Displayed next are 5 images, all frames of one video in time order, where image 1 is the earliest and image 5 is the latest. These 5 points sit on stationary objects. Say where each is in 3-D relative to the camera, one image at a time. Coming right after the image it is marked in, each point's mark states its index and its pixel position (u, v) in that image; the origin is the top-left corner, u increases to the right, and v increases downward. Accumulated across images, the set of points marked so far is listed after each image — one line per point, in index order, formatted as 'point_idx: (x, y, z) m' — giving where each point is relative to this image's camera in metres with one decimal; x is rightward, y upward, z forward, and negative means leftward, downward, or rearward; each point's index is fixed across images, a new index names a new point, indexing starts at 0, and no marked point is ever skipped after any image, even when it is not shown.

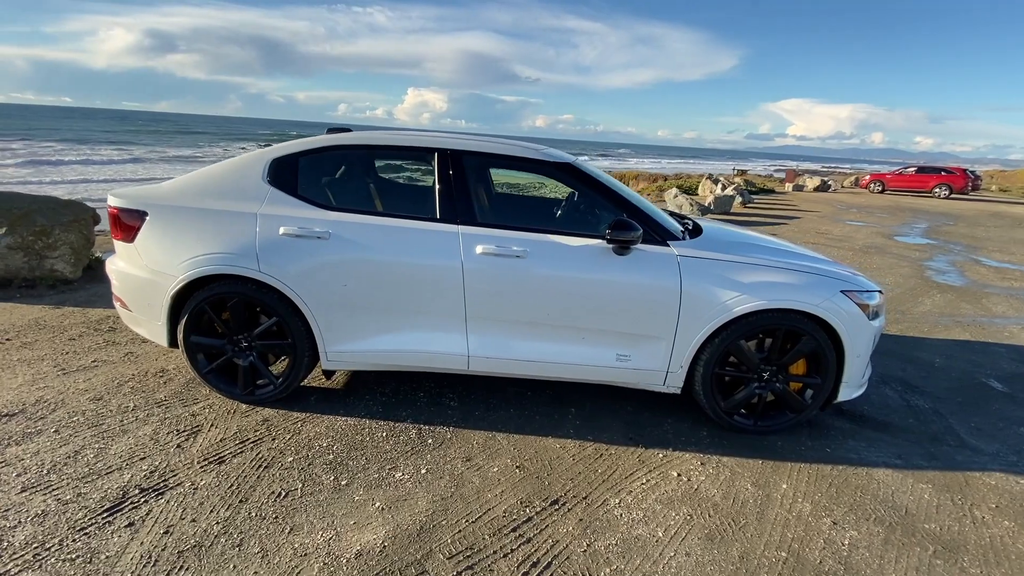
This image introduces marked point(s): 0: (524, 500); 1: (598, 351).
0: (+0.1, -1.1, +2.5) m
1: (+0.5, -0.4, +3.1) m
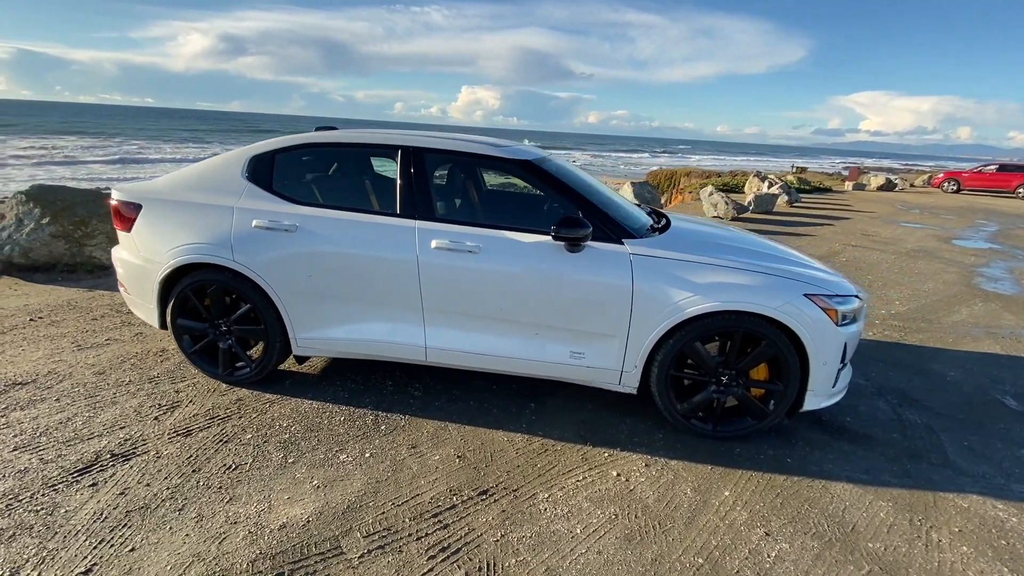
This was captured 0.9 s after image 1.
0: (-0.3, -1.1, +2.6) m
1: (+0.3, -0.4, +3.1) m
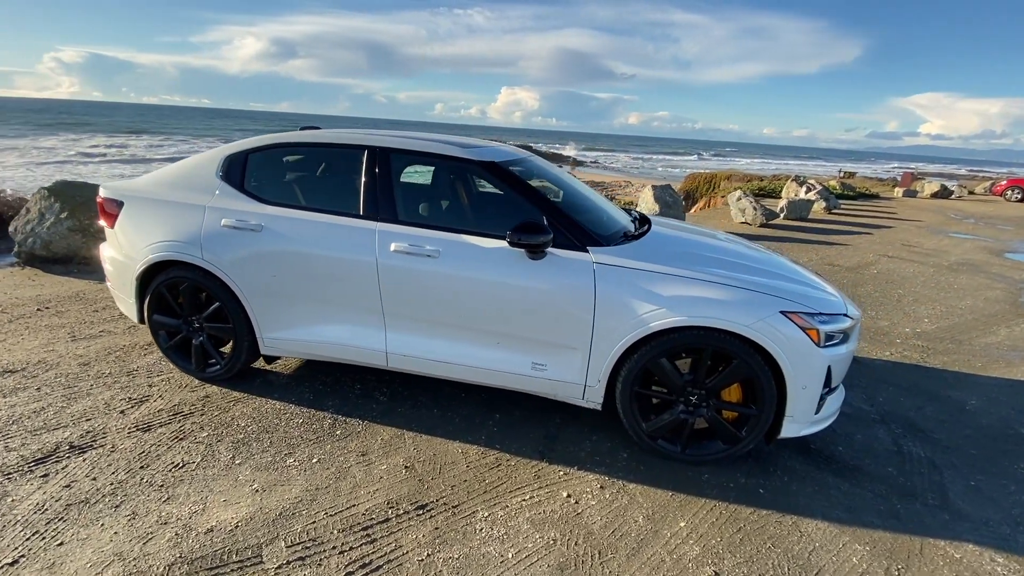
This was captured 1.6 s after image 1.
0: (-0.6, -1.1, +2.5) m
1: (0.0, -0.4, +3.0) m
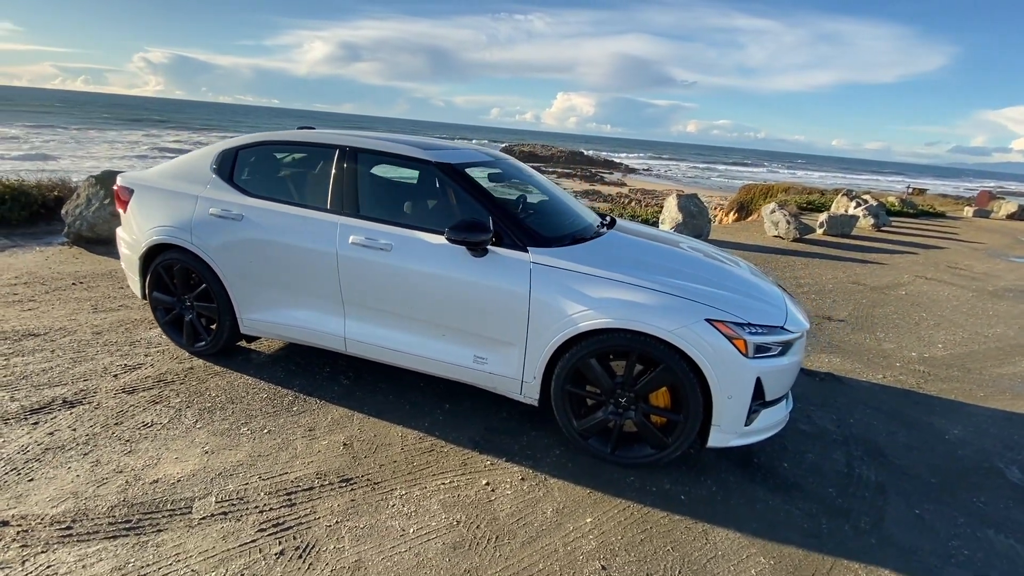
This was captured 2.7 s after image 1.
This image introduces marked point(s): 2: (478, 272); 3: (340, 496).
0: (-1.1, -1.0, +2.7) m
1: (-0.4, -0.4, +3.1) m
2: (-0.2, +0.1, +3.0) m
3: (-0.9, -1.1, +2.5) m
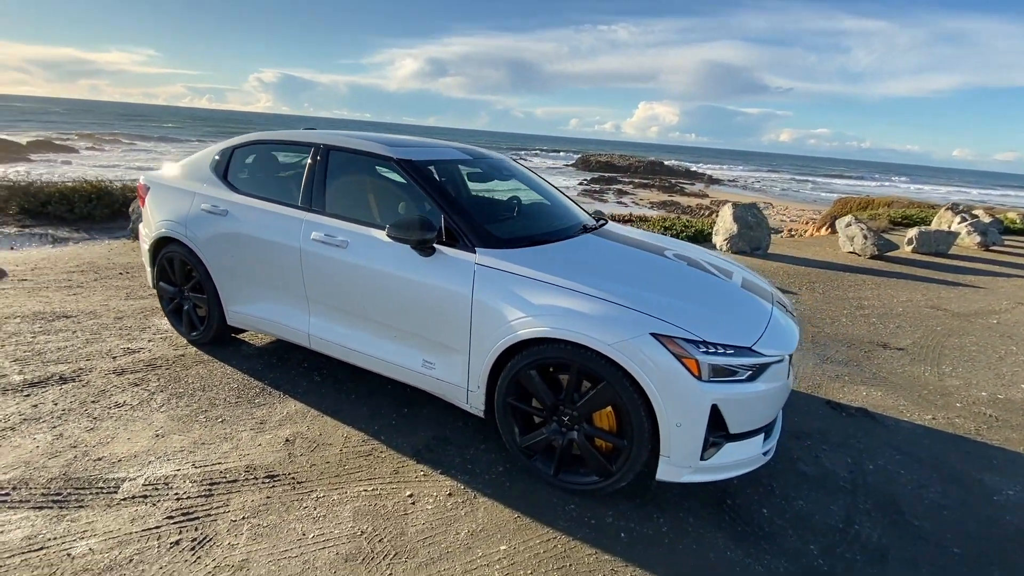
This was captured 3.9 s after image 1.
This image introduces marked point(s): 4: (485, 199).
0: (-1.5, -1.0, +2.7) m
1: (-0.7, -0.4, +3.0) m
2: (-0.5, +0.1, +2.8) m
3: (-1.3, -1.1, +2.5) m
4: (-0.2, +0.6, +3.4) m
